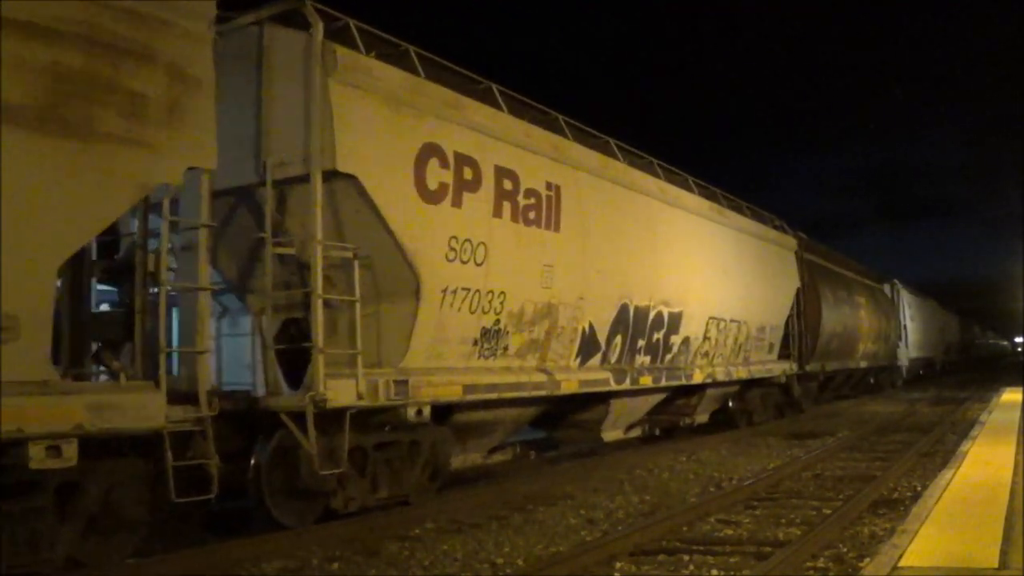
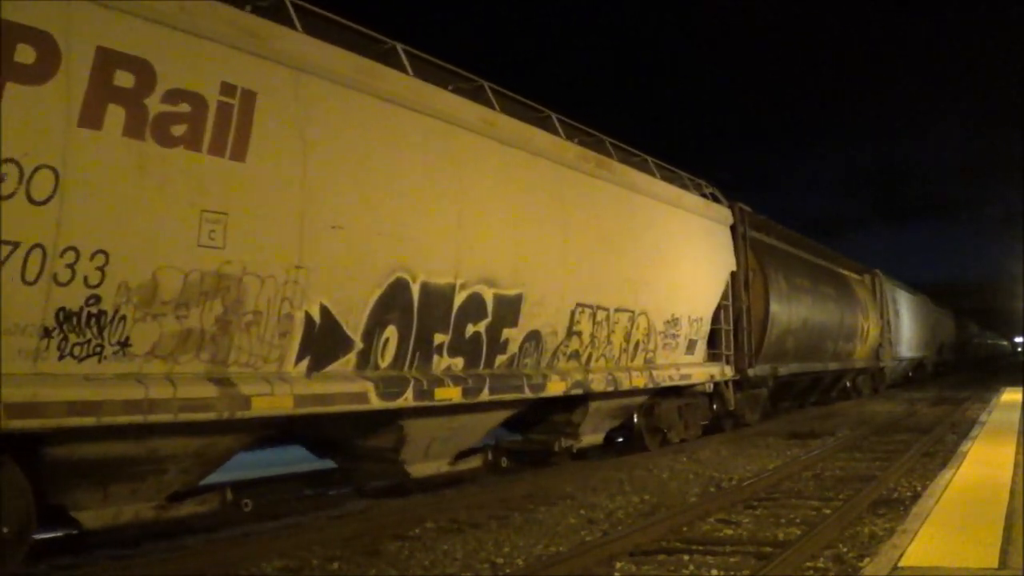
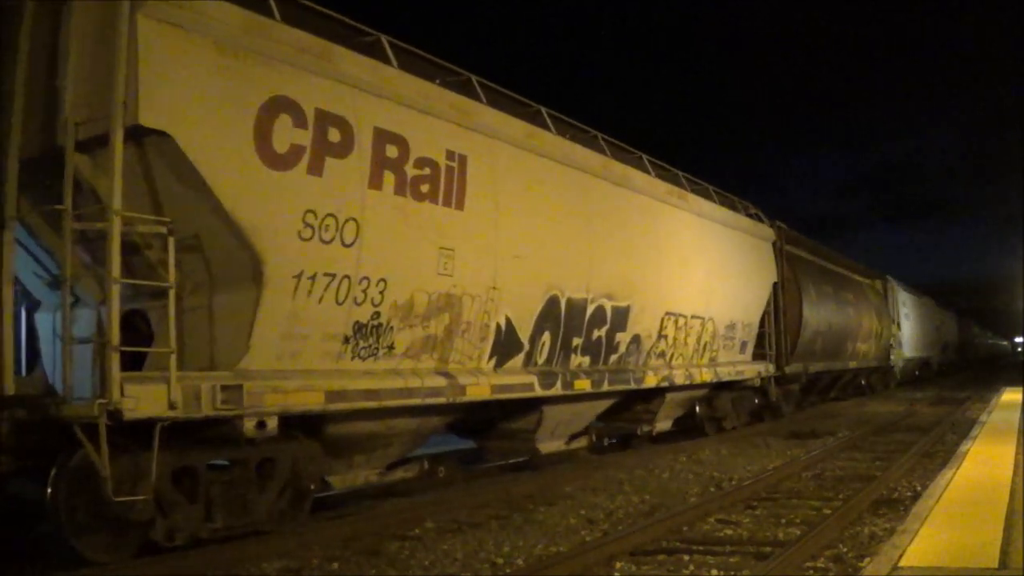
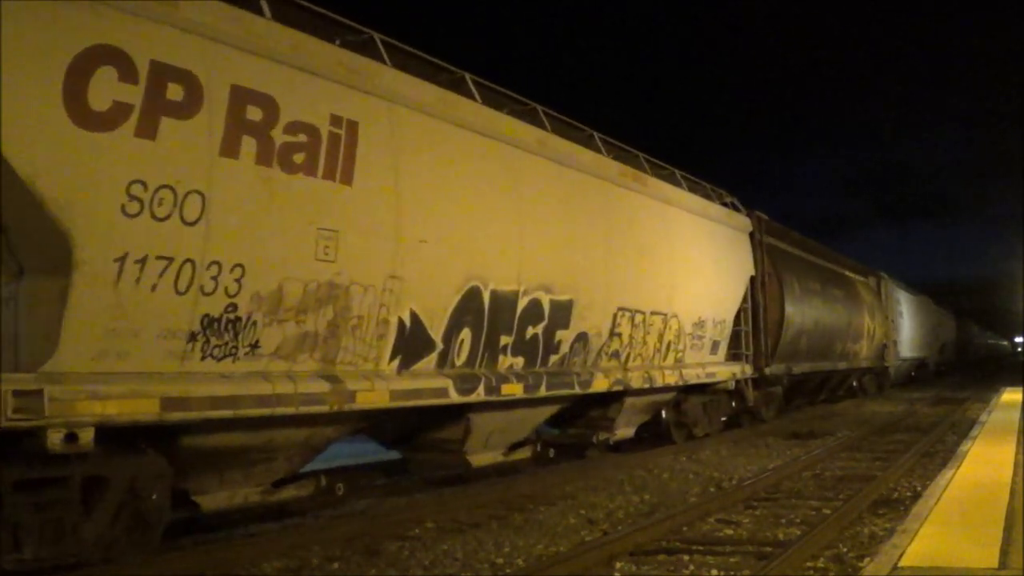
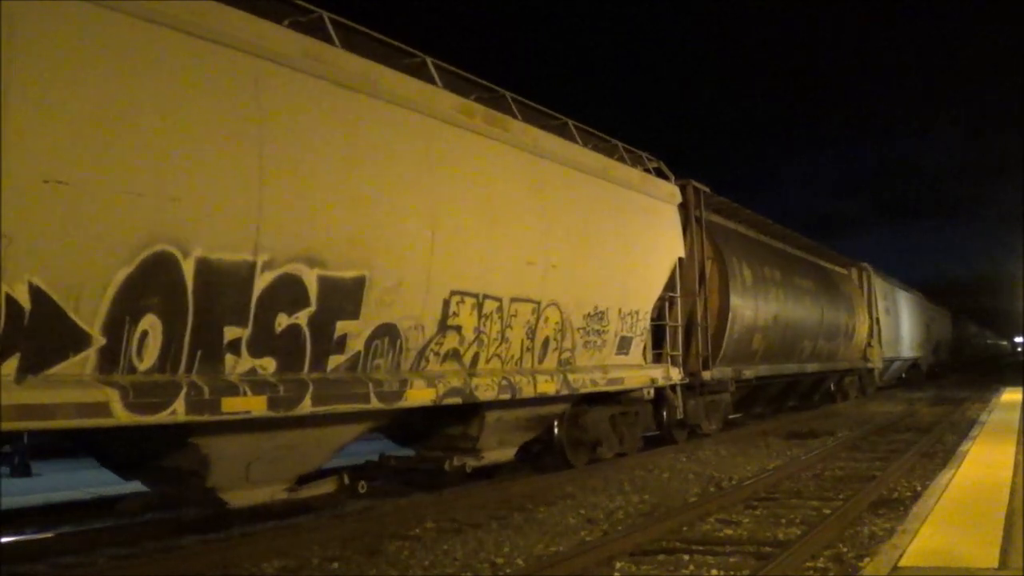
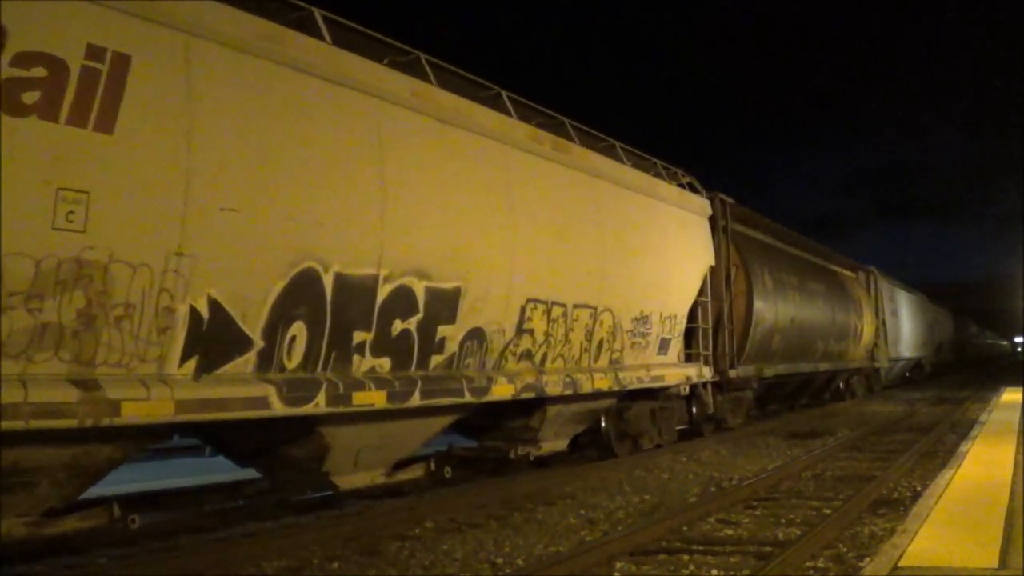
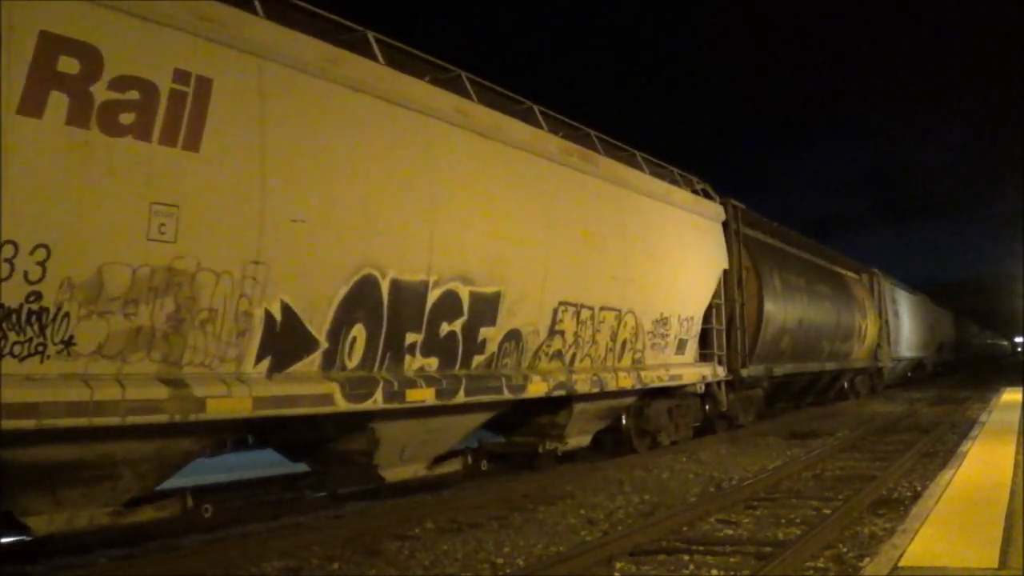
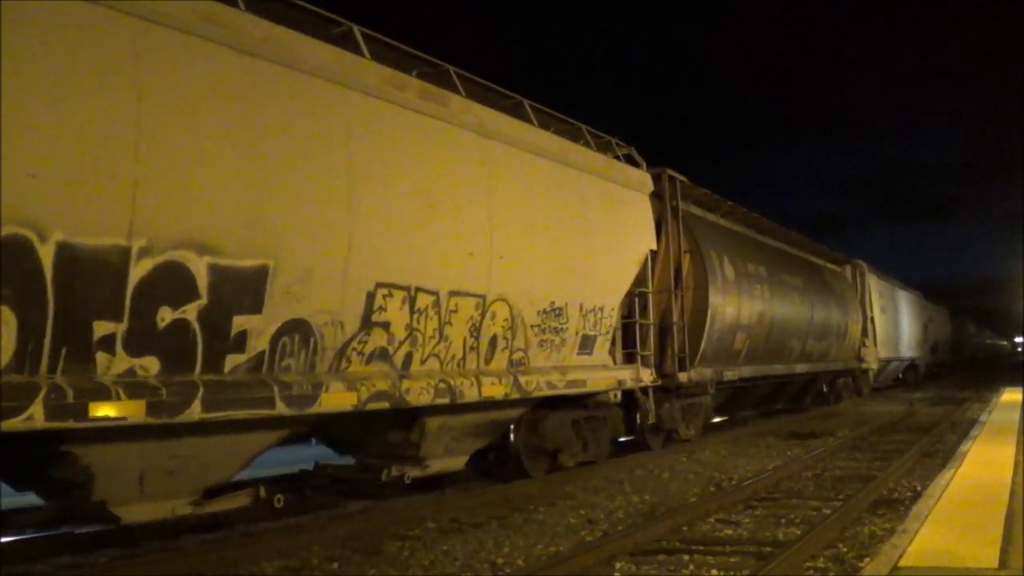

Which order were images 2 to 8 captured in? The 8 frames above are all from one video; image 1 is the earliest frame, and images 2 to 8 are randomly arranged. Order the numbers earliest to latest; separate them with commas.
3, 4, 2, 7, 6, 5, 8
